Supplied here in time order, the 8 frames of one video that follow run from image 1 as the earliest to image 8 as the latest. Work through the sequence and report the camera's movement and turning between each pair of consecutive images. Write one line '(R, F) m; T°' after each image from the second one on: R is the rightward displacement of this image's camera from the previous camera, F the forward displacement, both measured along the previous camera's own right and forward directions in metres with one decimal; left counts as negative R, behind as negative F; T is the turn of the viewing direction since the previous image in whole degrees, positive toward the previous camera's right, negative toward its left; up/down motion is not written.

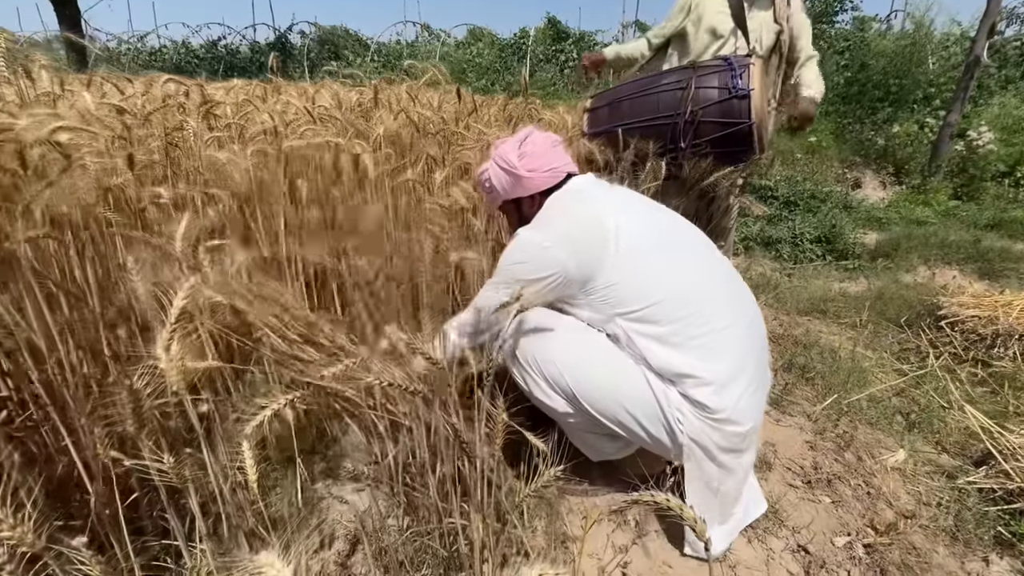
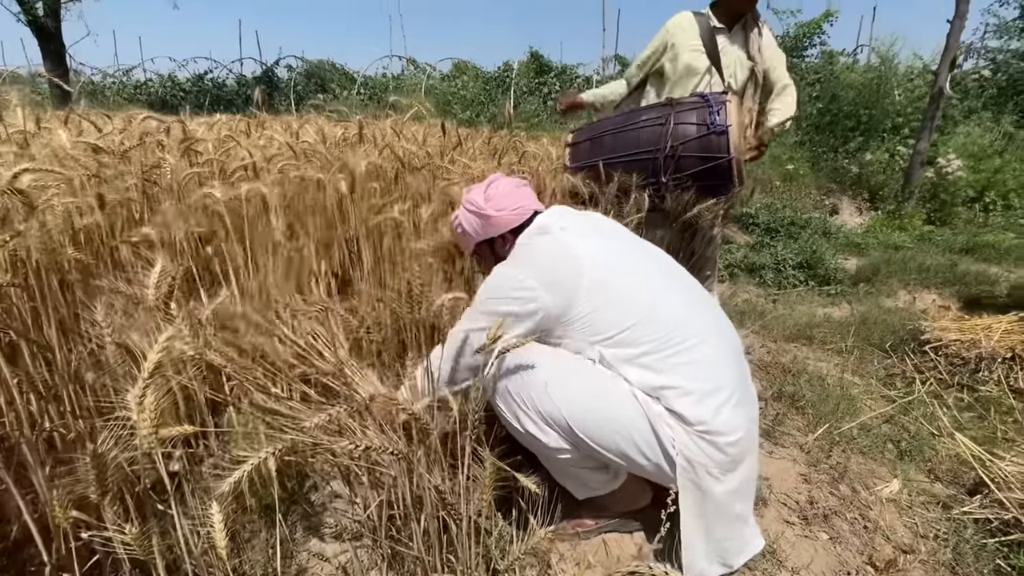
(0.0, 0.0) m; +2°
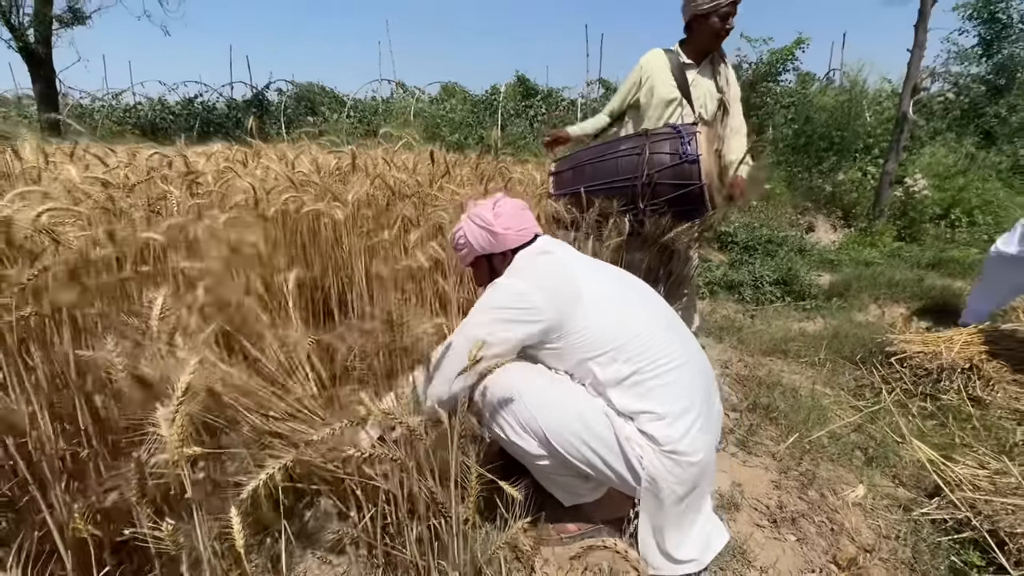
(0.0, -0.1) m; +1°
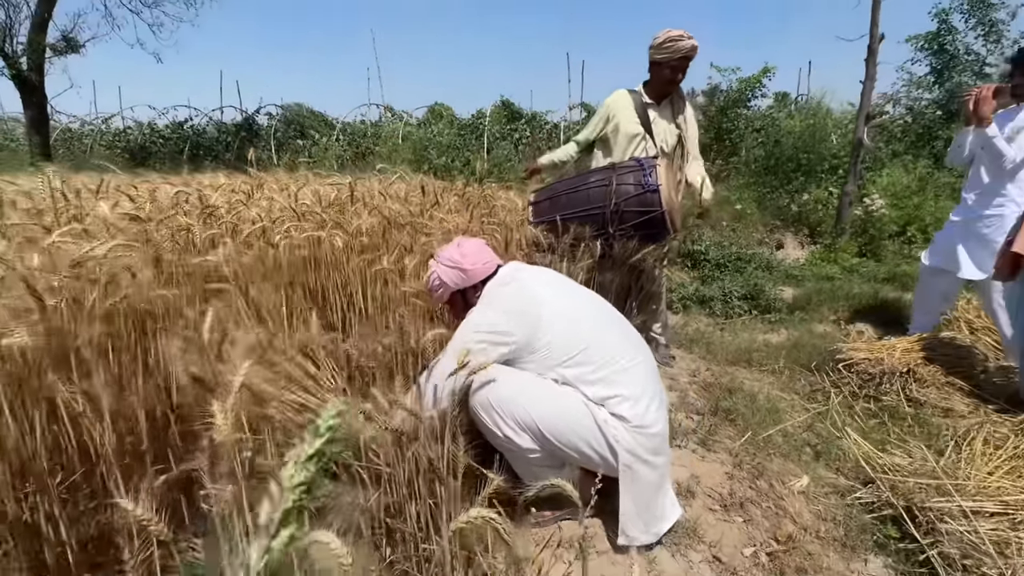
(0.0, -0.3) m; +1°
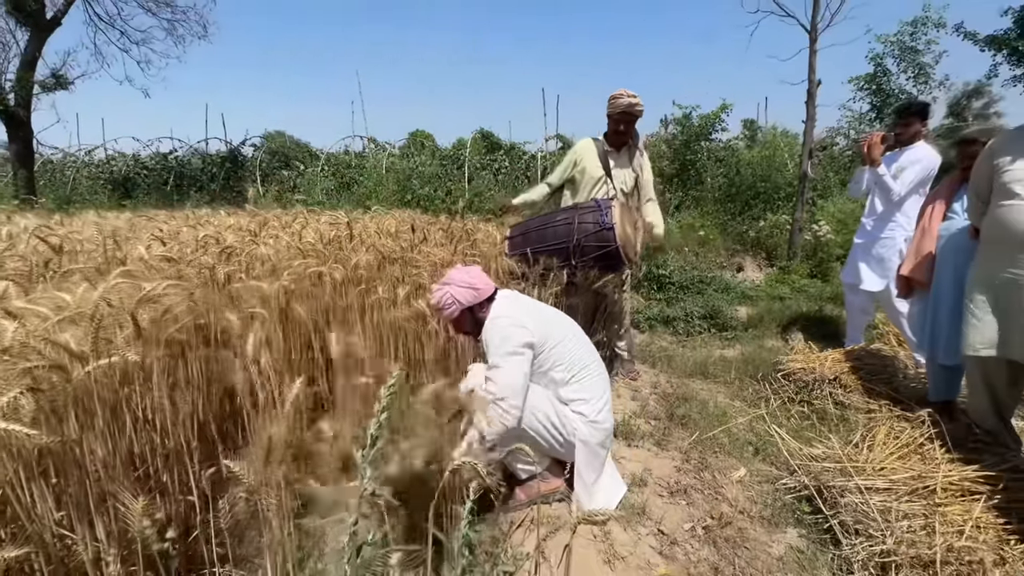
(0.0, -0.5) m; +2°
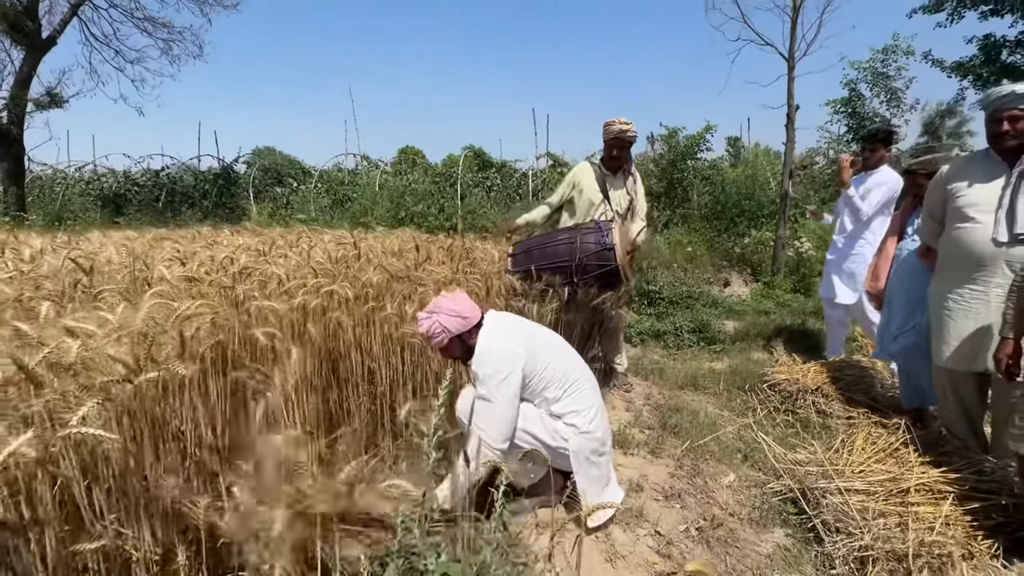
(-0.1, -0.2) m; +1°
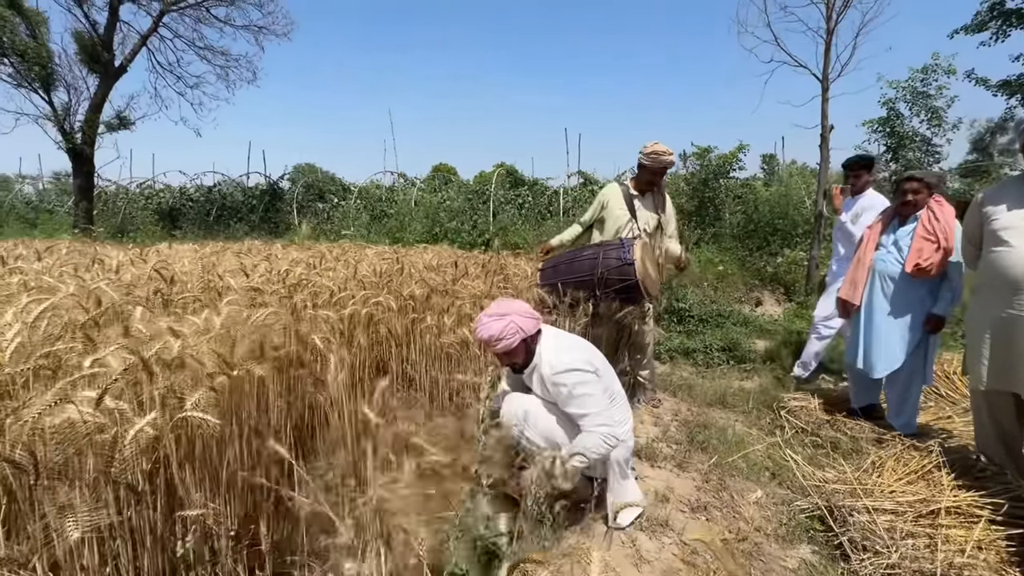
(0.0, -0.2) m; -4°
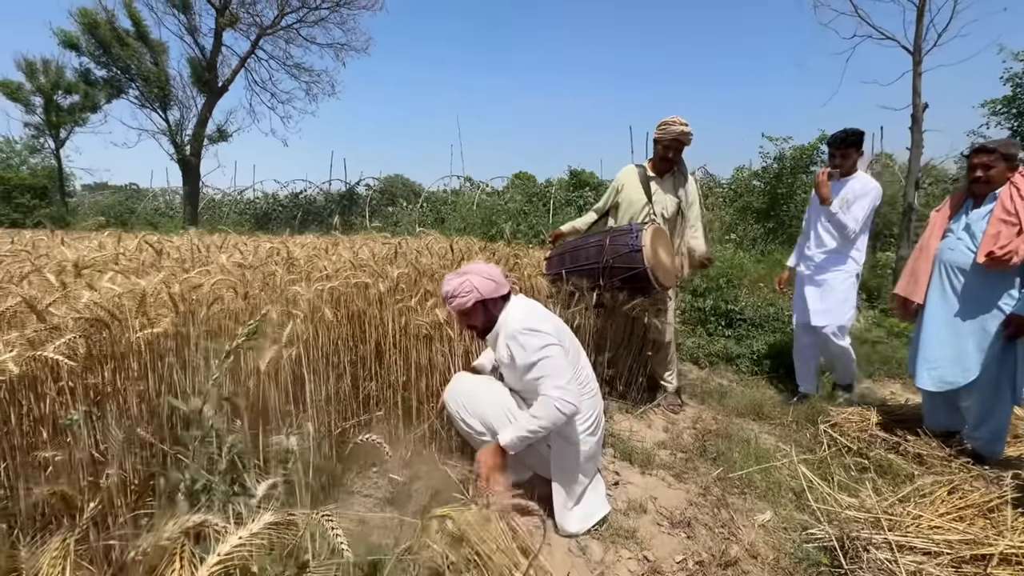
(+0.7, +0.3) m; -10°
